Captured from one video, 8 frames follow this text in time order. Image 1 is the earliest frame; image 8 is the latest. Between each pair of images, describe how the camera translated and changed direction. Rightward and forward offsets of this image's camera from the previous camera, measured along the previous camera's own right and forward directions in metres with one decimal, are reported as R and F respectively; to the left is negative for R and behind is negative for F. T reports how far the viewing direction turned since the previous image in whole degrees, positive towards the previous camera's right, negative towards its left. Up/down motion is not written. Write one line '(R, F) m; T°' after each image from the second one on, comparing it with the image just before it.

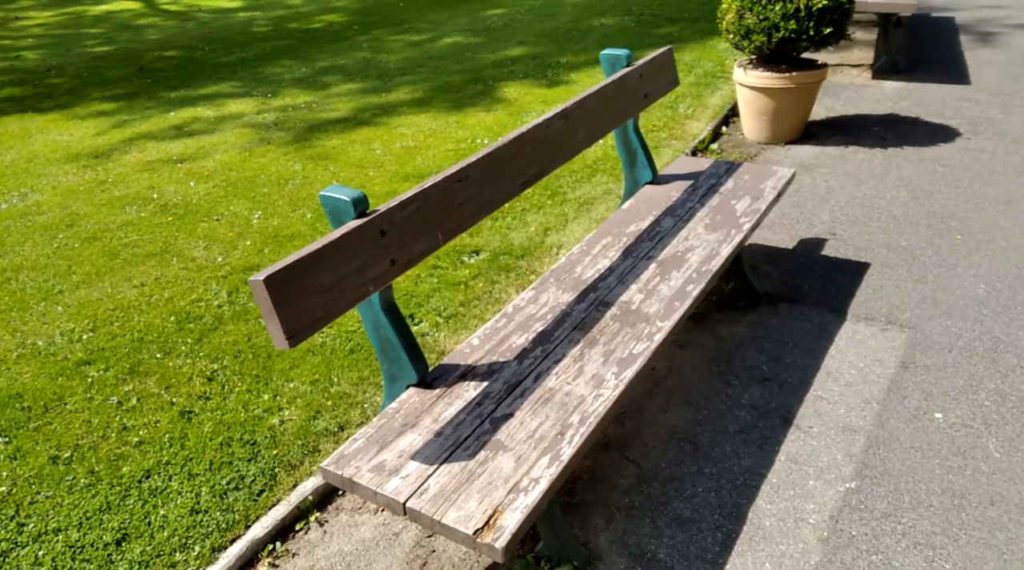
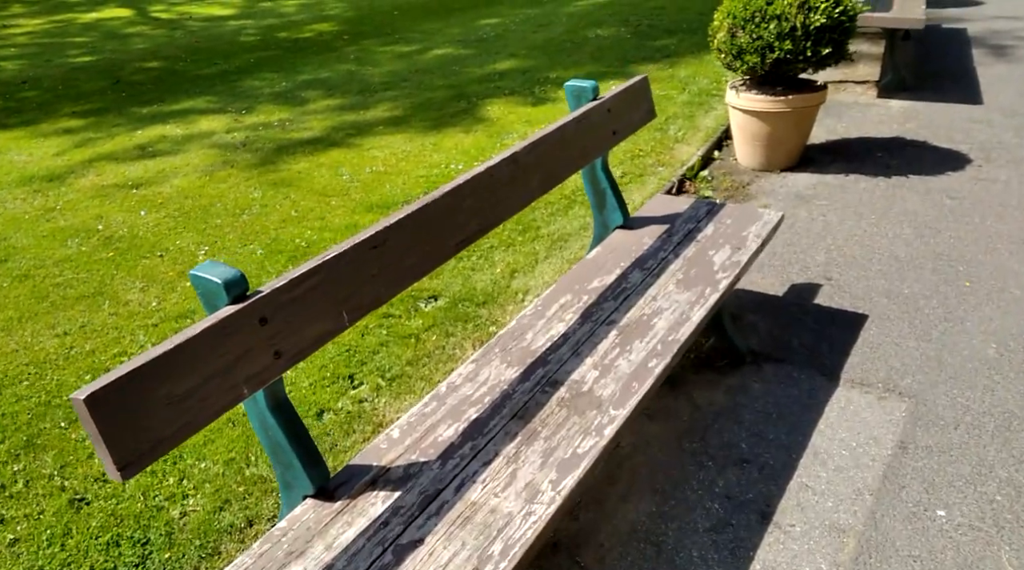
(+0.2, +0.4) m; -1°
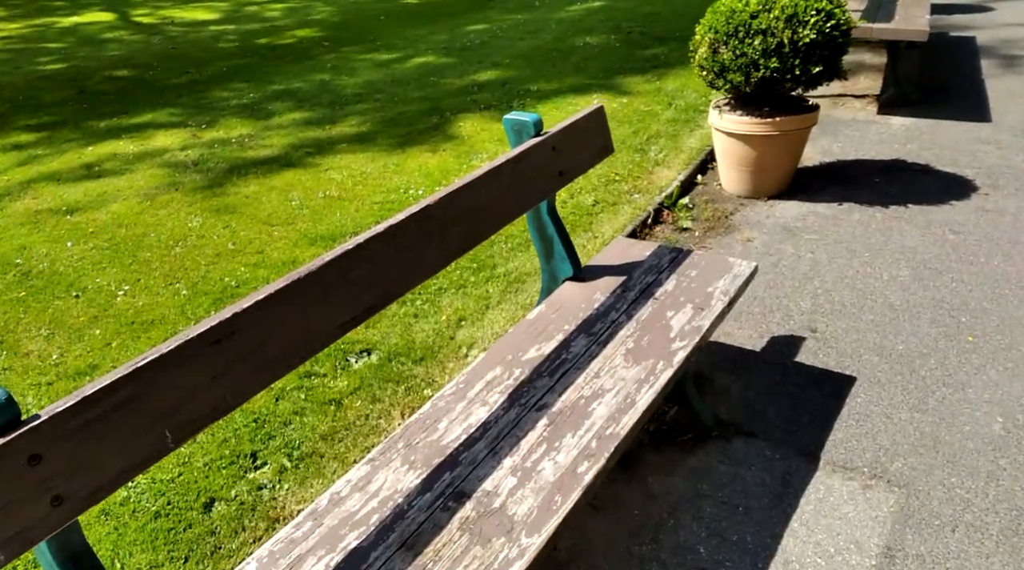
(+0.3, +0.4) m; 0°
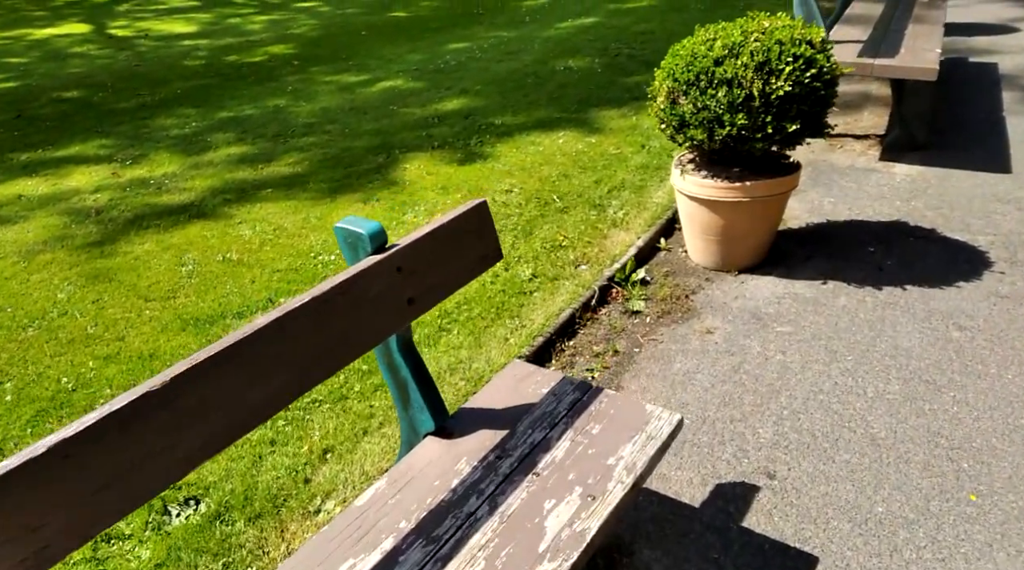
(+0.5, +0.8) m; -1°
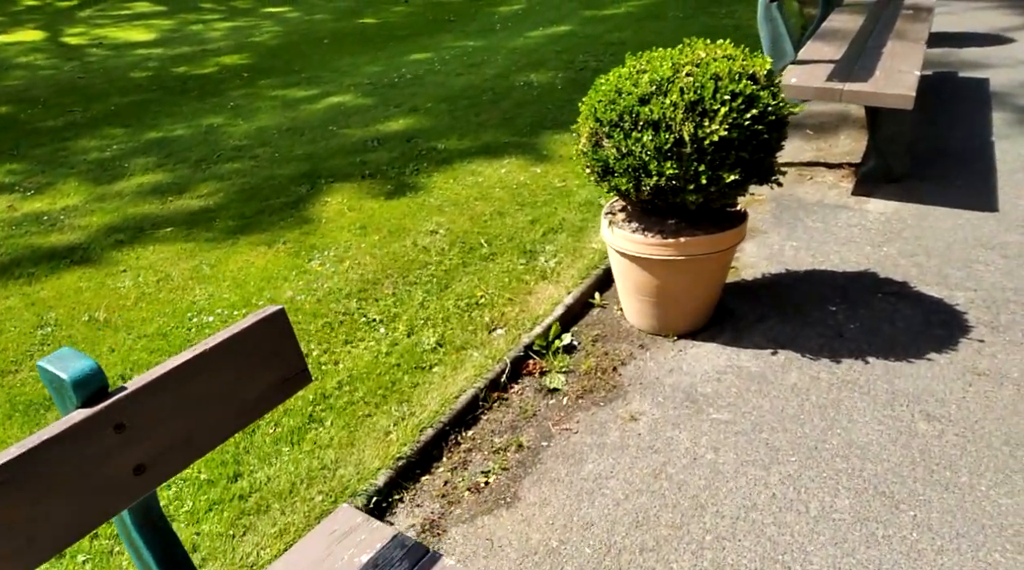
(+0.4, +0.6) m; 0°
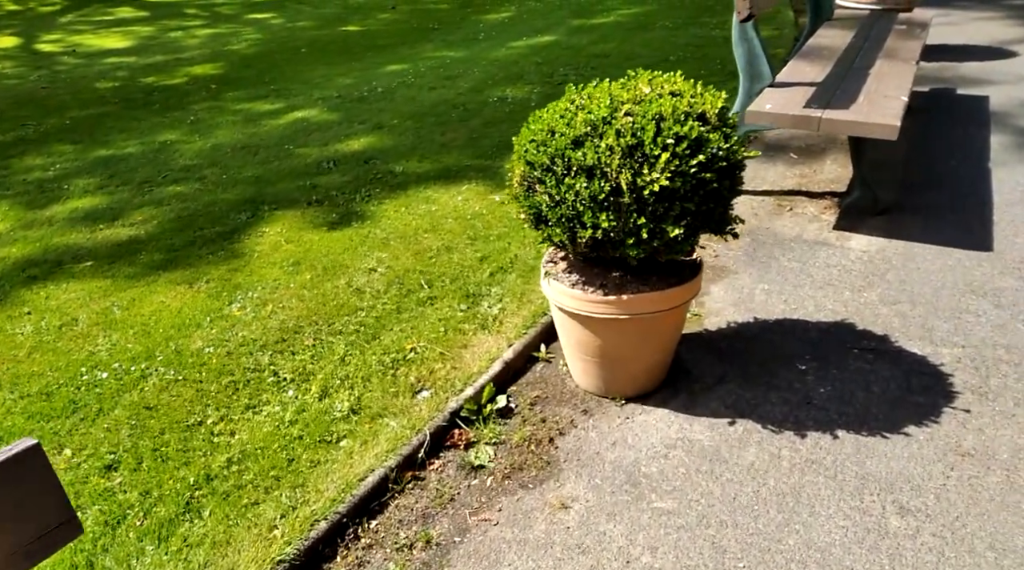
(+0.3, +0.4) m; 0°
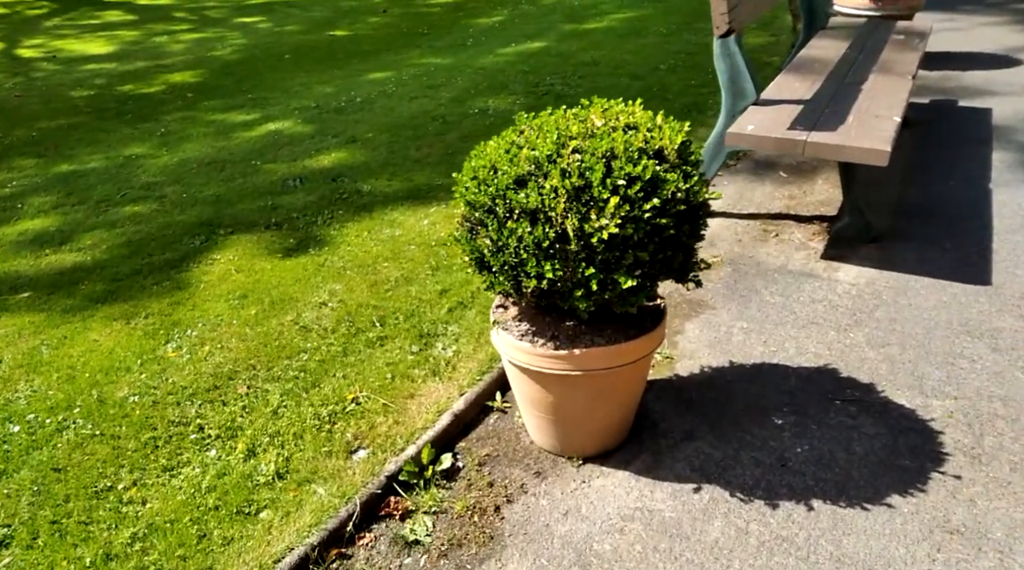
(+0.2, +0.3) m; 0°
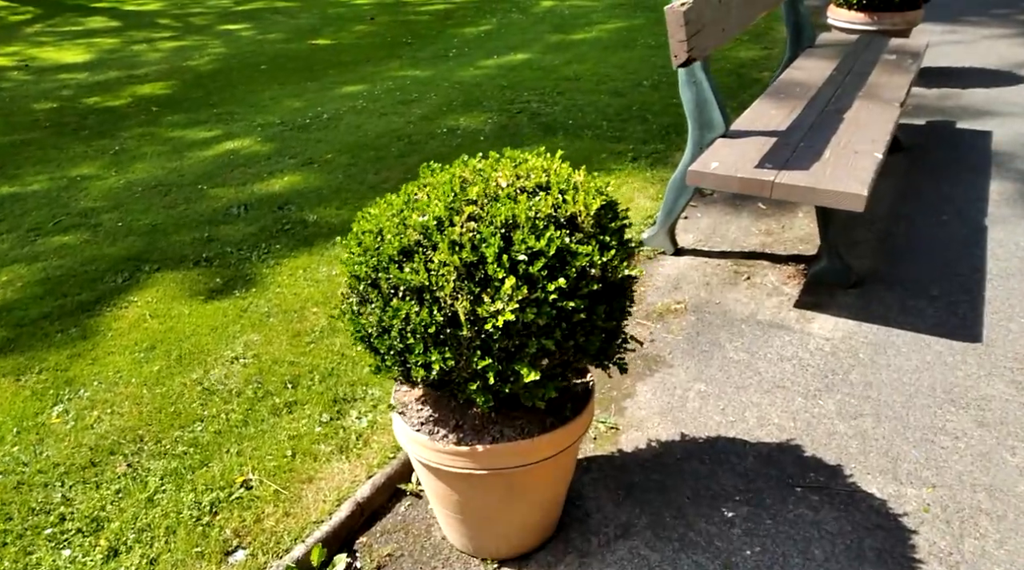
(+0.3, +0.4) m; 0°
